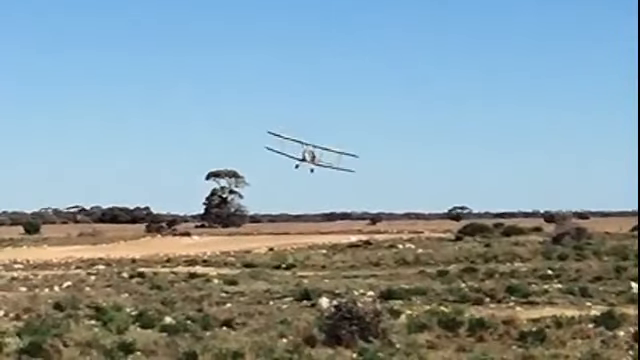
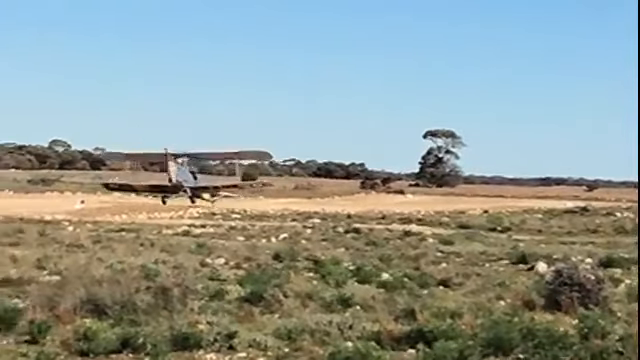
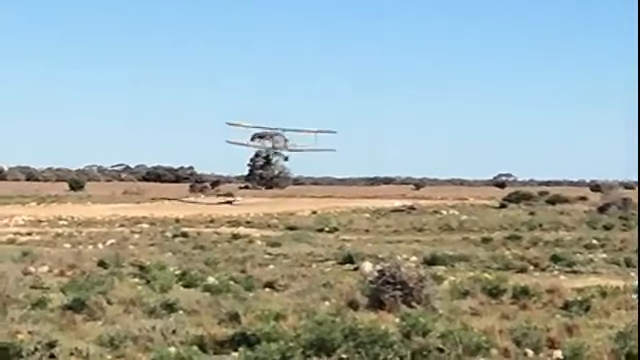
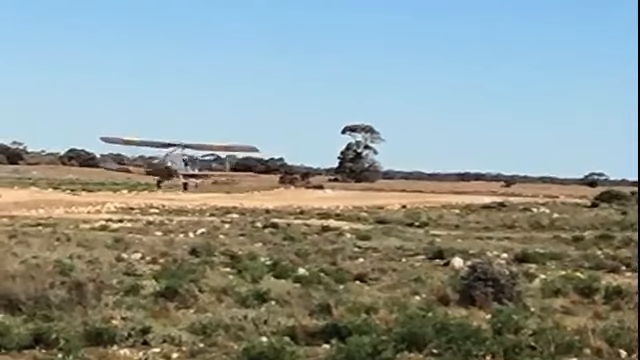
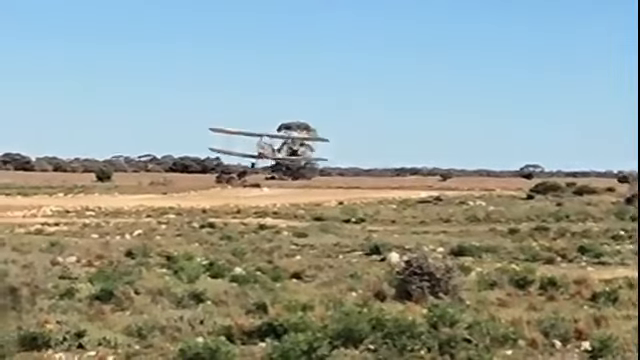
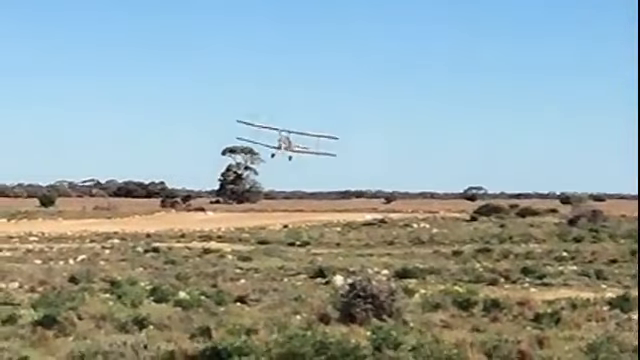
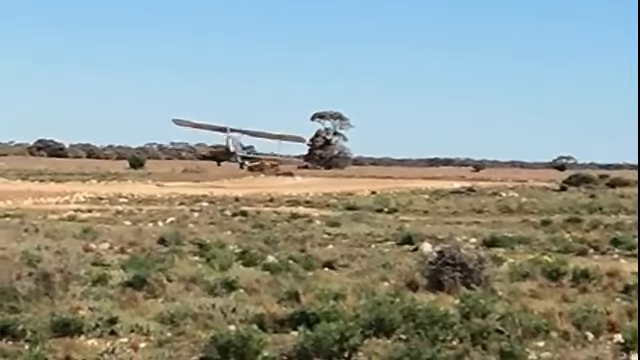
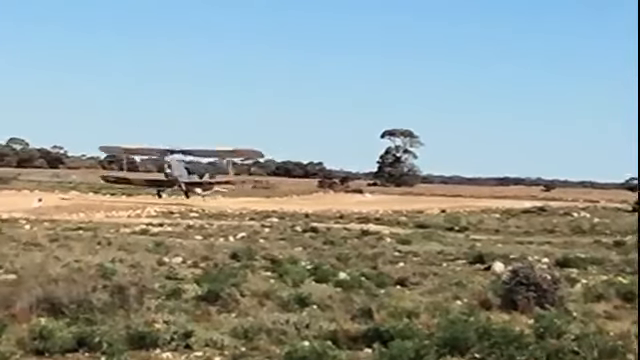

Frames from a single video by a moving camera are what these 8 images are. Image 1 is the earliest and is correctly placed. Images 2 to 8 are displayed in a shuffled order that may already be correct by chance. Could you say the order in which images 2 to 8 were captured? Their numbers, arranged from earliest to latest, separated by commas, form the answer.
6, 3, 5, 7, 4, 8, 2
